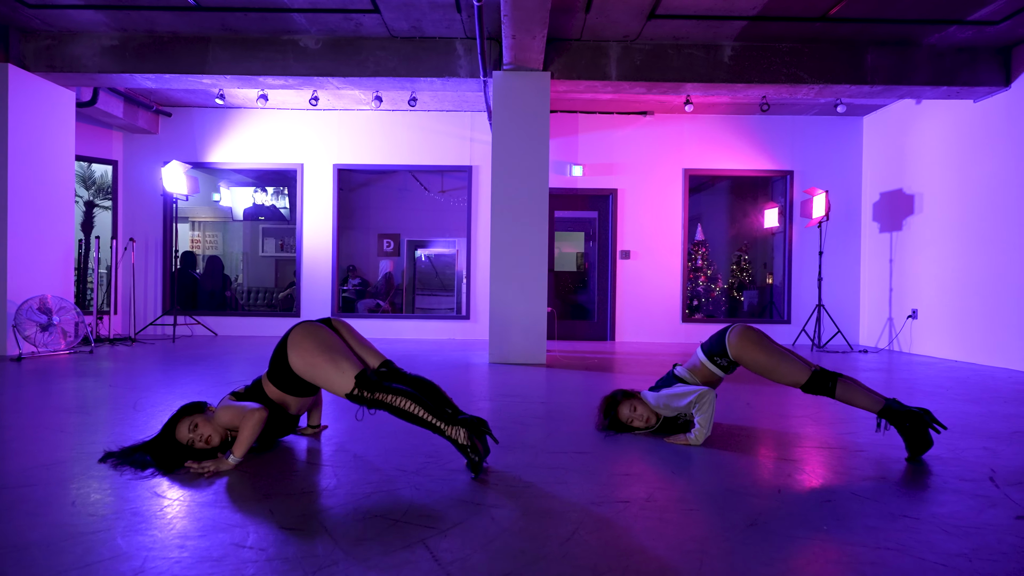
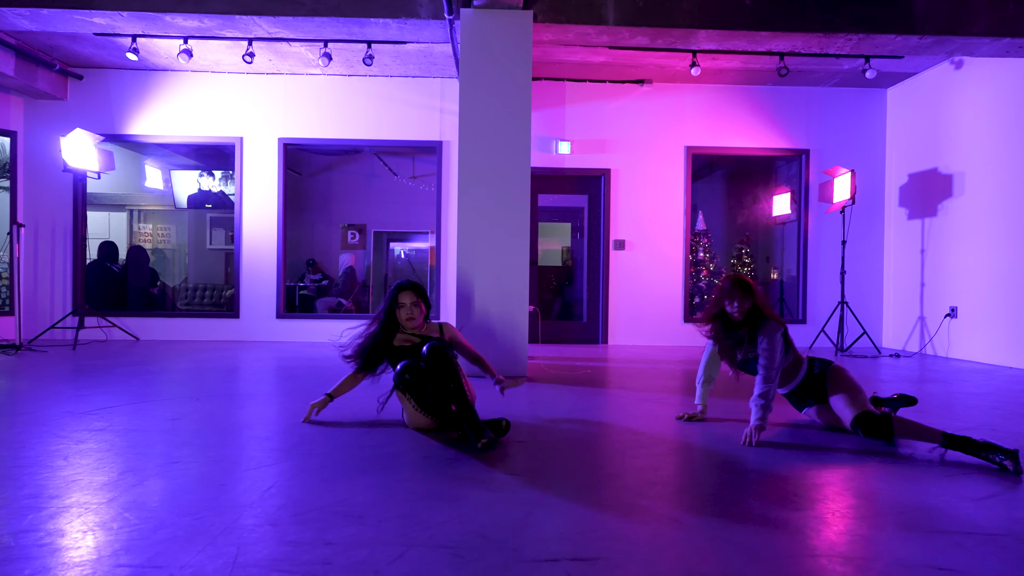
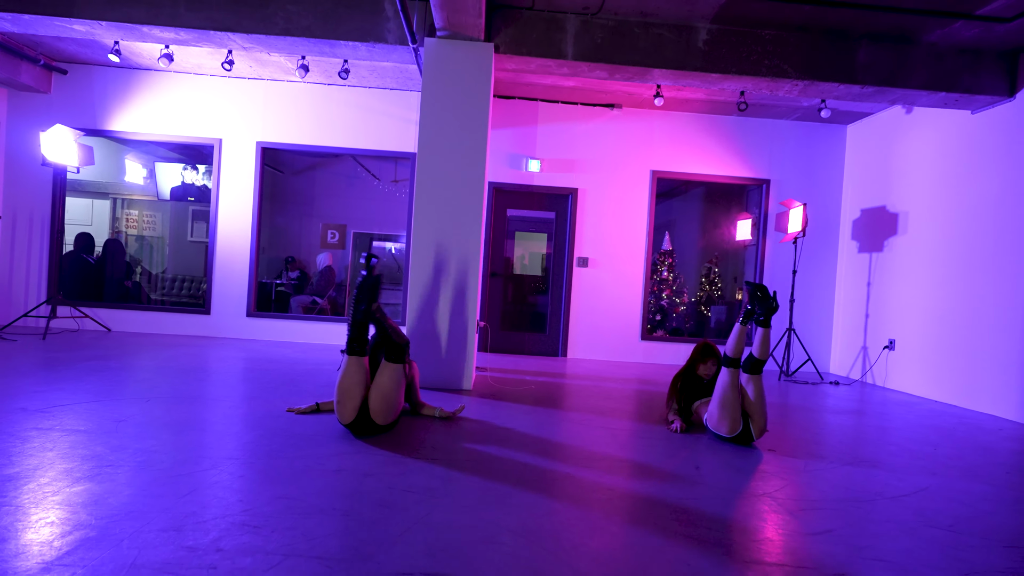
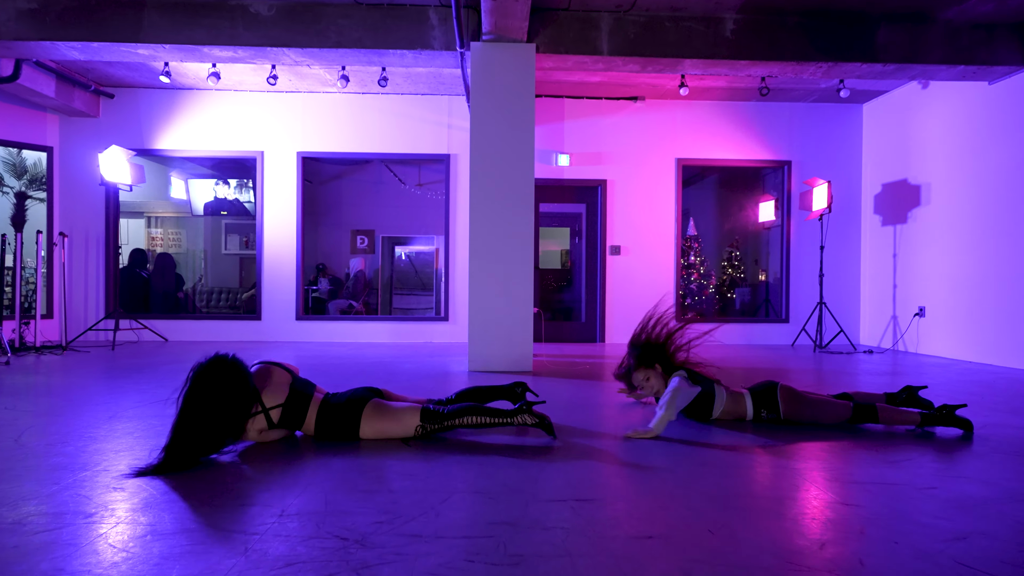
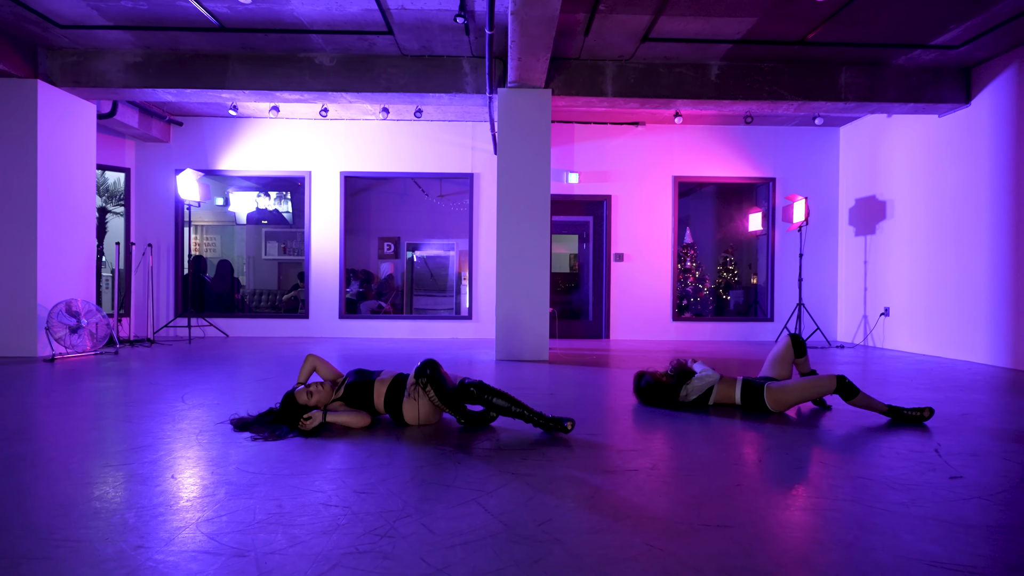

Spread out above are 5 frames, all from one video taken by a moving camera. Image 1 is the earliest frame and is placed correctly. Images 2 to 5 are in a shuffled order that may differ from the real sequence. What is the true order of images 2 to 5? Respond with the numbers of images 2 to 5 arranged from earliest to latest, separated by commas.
5, 4, 2, 3
